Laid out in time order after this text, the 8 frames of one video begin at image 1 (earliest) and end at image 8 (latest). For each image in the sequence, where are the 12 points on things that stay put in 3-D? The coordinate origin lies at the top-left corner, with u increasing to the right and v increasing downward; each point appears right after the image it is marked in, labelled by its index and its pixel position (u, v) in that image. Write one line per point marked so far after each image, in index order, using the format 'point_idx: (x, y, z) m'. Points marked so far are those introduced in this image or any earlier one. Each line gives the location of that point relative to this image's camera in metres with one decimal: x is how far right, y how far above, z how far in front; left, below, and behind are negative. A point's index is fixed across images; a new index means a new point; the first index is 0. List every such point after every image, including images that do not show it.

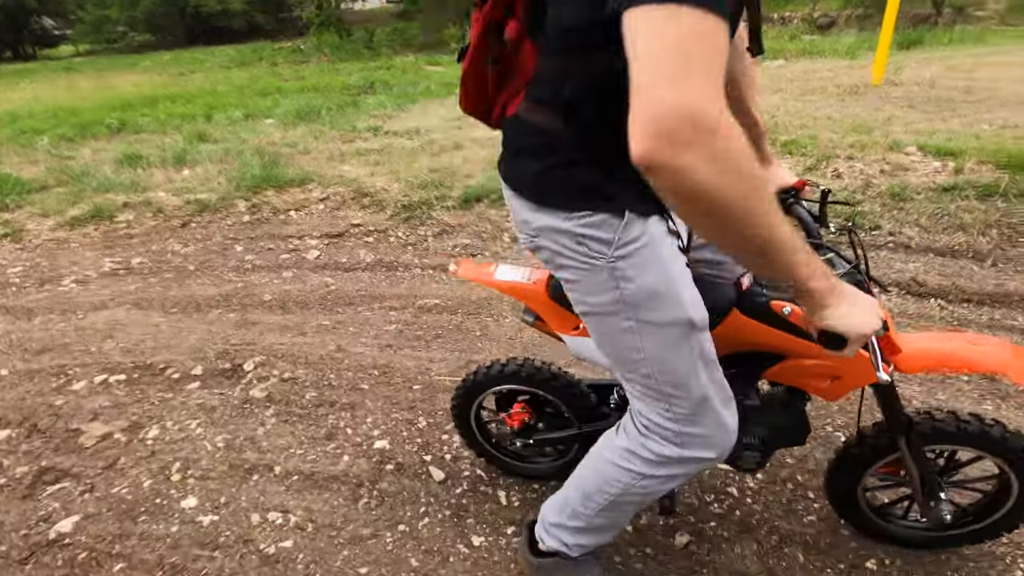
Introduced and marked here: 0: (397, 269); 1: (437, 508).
0: (-1.5, +0.2, +6.7) m
1: (-0.4, -1.3, +3.1) m
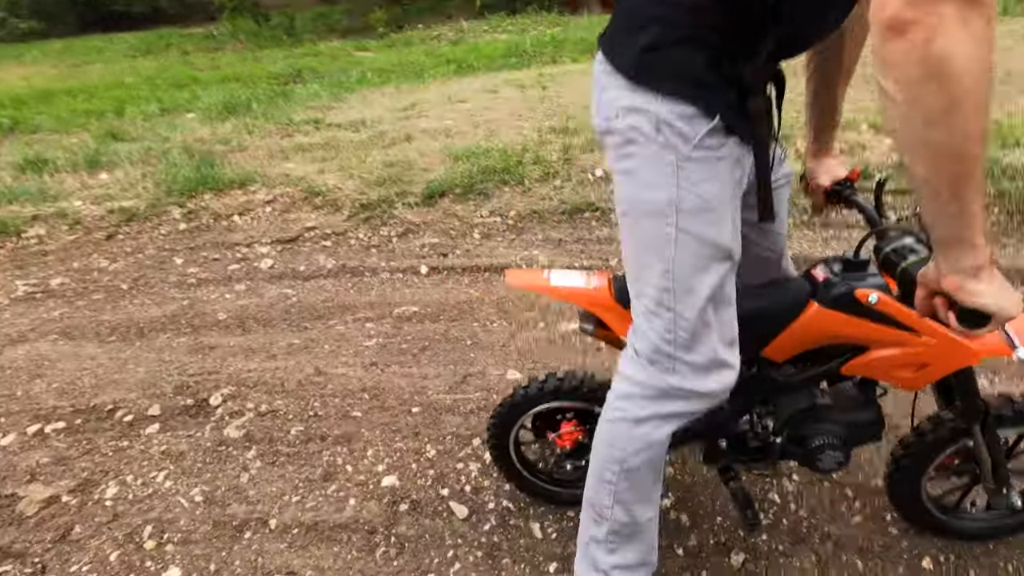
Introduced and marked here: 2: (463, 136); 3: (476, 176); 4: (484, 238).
0: (-1.7, +0.1, +6.2) m
1: (-0.2, -1.4, +2.8) m
2: (-0.8, +2.6, +9.0) m
3: (-0.5, +1.5, +7.3) m
4: (-0.4, +0.6, +6.6) m
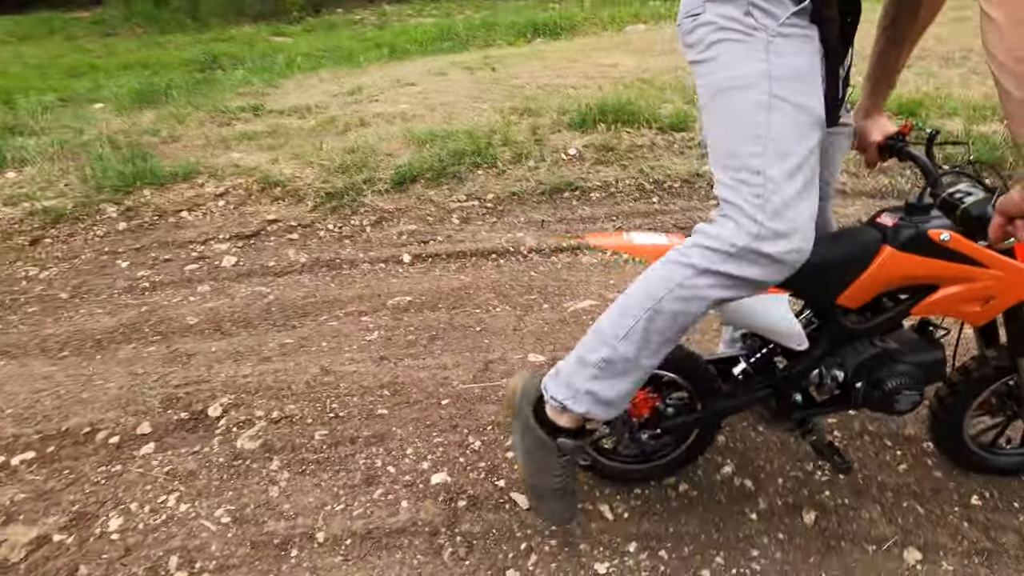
0: (-1.9, +0.2, +5.8) m
1: (+0.1, -1.2, +2.6) m
2: (-1.5, +2.8, +8.7) m
3: (-0.9, +1.7, +7.1) m
4: (-0.6, +0.8, +6.4) m
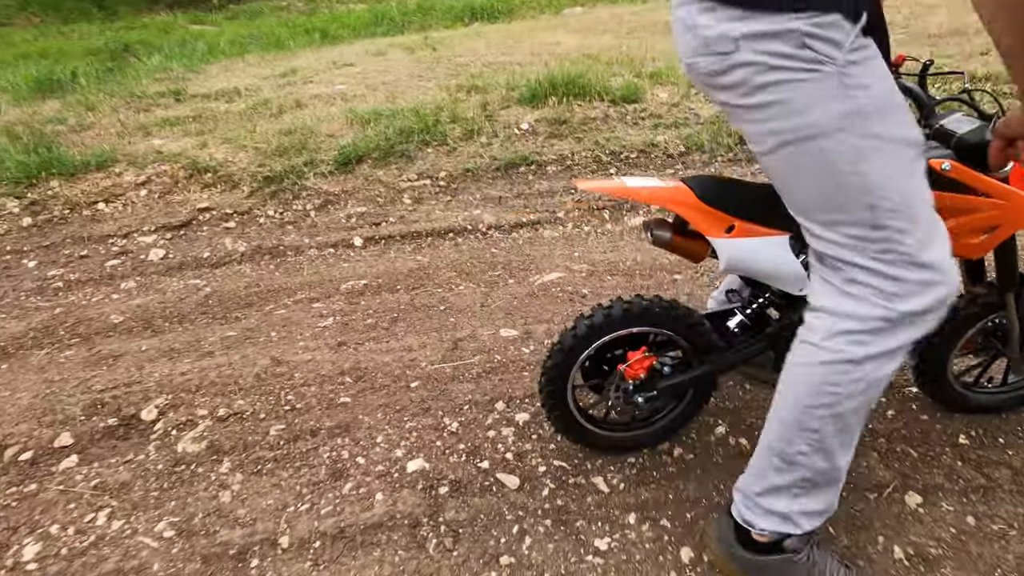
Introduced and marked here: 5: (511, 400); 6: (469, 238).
0: (-2.3, +0.3, +5.4) m
1: (+0.1, -1.1, +2.4) m
2: (-2.3, +2.9, +8.2) m
3: (-1.5, +1.9, +6.7) m
4: (-1.1, +1.0, +6.0) m
5: (0.0, -0.6, +3.0) m
6: (-0.4, +0.4, +5.0) m
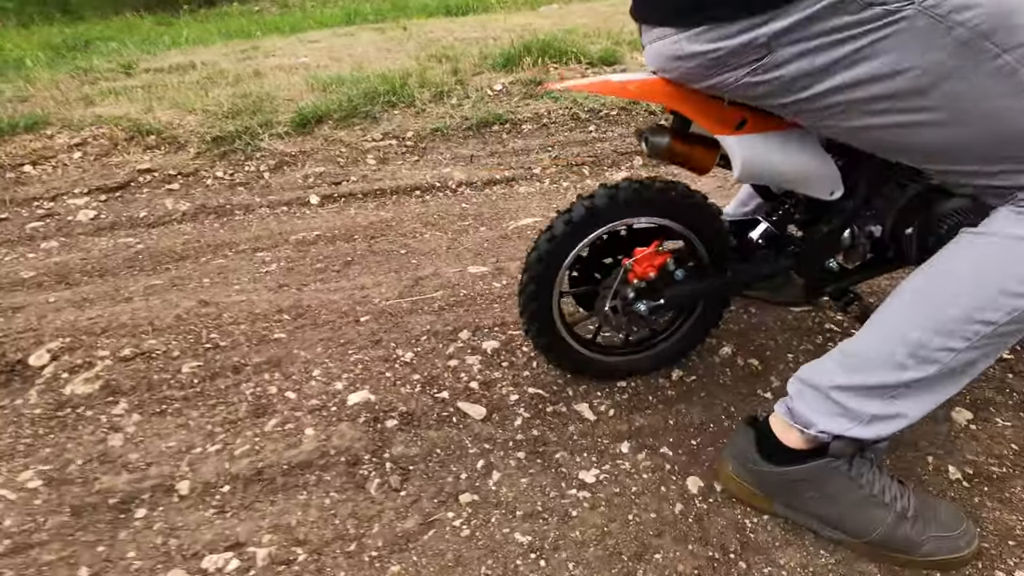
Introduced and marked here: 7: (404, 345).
0: (-2.5, +0.7, +4.9) m
1: (0.0, -0.6, +1.9) m
2: (-2.7, +3.2, +7.7) m
3: (-1.8, +2.2, +6.2) m
4: (-1.4, +1.3, +5.6) m
5: (-0.2, -0.2, +2.5) m
6: (-0.6, +0.8, +4.5) m
7: (-0.5, -0.3, +2.5) m
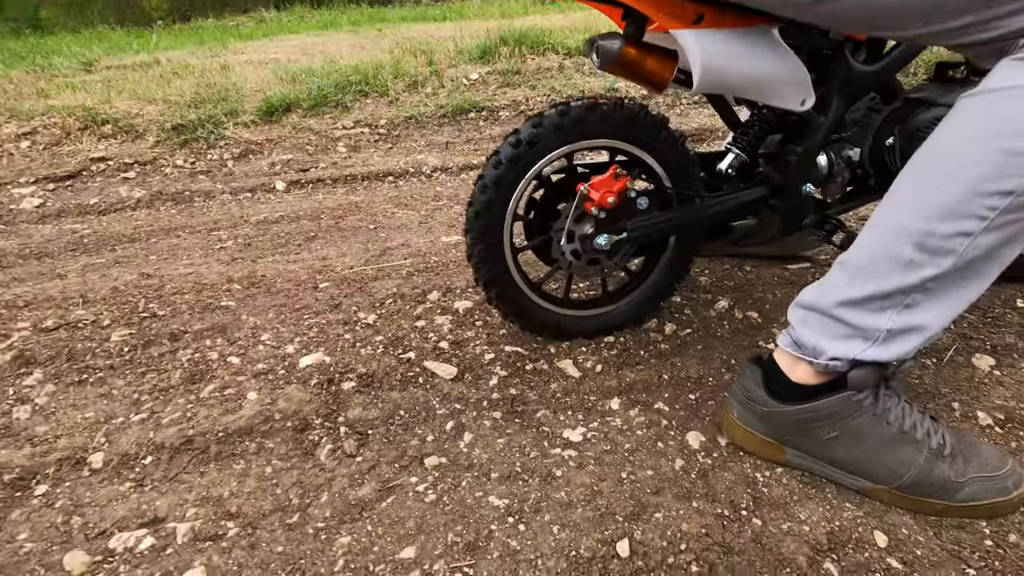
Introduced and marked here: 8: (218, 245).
0: (-2.7, +0.8, +4.6) m
1: (-0.1, -0.4, +1.7) m
2: (-3.0, +3.2, +7.5) m
3: (-2.1, +2.2, +6.0) m
4: (-1.6, +1.4, +5.3) m
5: (-0.3, 0.0, +2.3) m
6: (-0.8, +0.9, +4.3) m
7: (-0.6, -0.1, +2.2) m
8: (-1.8, +0.2, +3.2) m
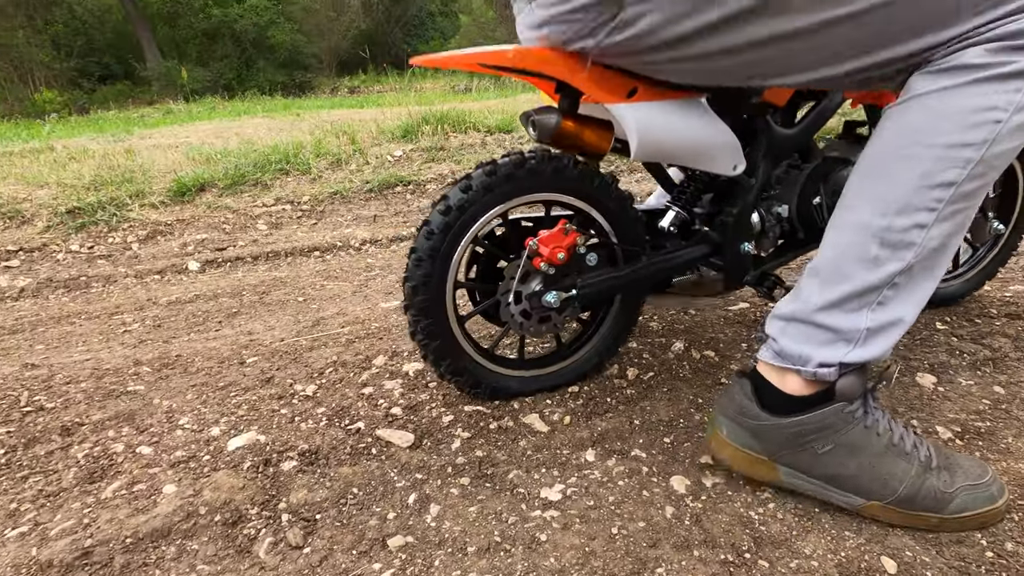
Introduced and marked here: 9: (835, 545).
0: (-3.3, 0.0, +4.1) m
1: (-0.2, -0.5, +1.5) m
2: (-4.1, +2.0, +7.3) m
3: (-2.9, +1.3, +5.8) m
4: (-2.3, +0.6, +5.1) m
5: (-0.5, -0.3, +2.1) m
6: (-1.3, +0.3, +4.1) m
7: (-0.8, -0.3, +2.0) m
8: (-2.1, -0.2, +2.8) m
9: (+0.8, -0.6, +1.3) m
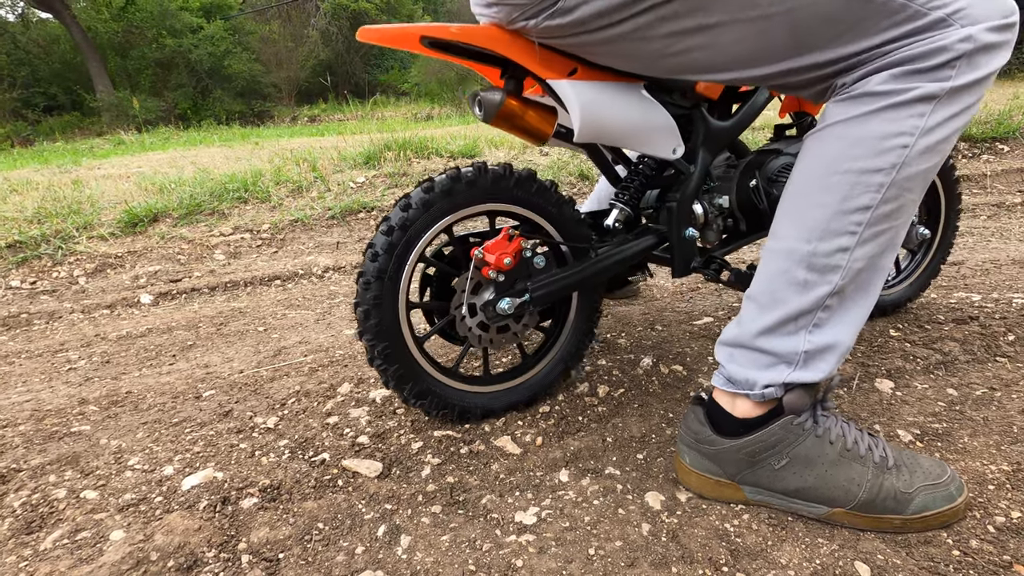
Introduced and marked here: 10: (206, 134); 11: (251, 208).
0: (-3.5, -0.3, +3.9) m
1: (-0.3, -0.6, +1.4) m
2: (-4.6, +1.5, +7.1) m
3: (-3.3, +1.0, +5.6) m
4: (-2.6, +0.3, +5.0) m
5: (-0.6, -0.4, +2.0) m
6: (-1.6, +0.1, +4.0) m
7: (-0.9, -0.4, +1.9) m
8: (-2.2, -0.4, +2.6) m
9: (+0.7, -0.6, +1.3) m
10: (-7.1, +3.5, +12.4) m
11: (-2.8, +0.9, +5.7) m
